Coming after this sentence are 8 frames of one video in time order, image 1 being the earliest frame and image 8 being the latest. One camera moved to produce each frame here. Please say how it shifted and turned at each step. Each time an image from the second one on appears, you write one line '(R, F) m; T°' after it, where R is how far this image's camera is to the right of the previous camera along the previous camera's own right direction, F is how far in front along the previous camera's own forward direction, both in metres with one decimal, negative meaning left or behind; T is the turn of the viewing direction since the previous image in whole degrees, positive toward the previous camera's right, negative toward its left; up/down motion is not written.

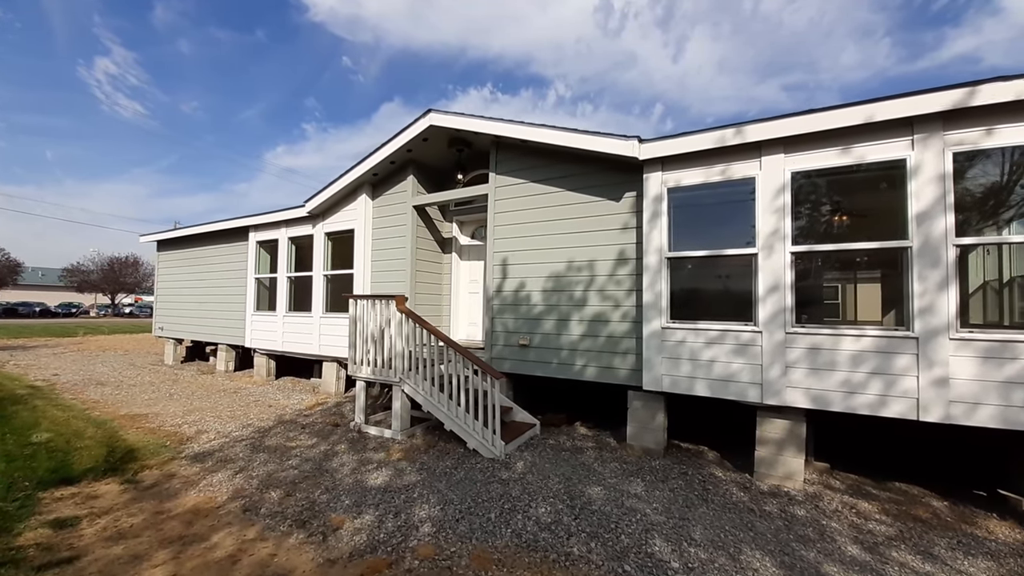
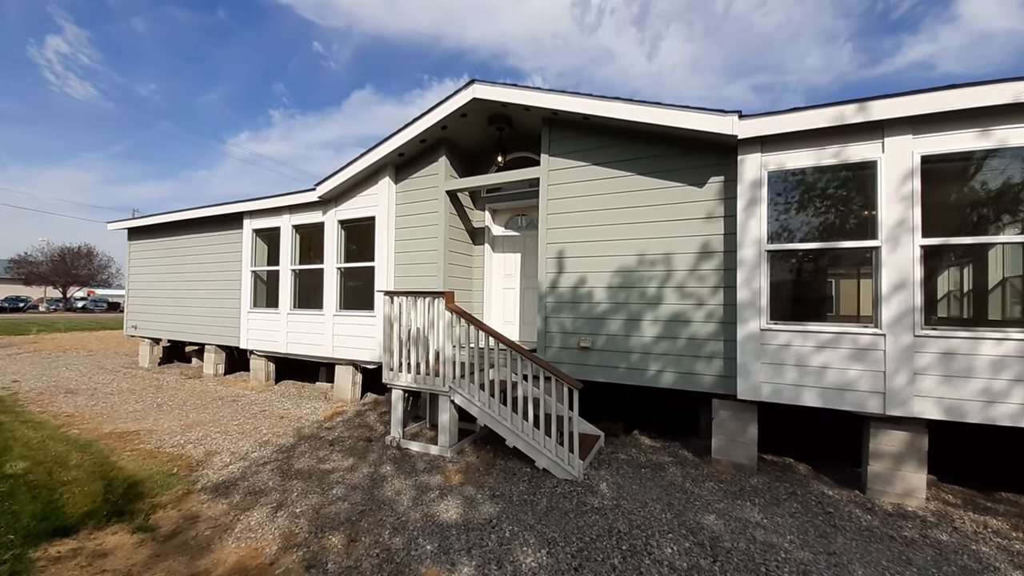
(-1.1, +0.7) m; +4°
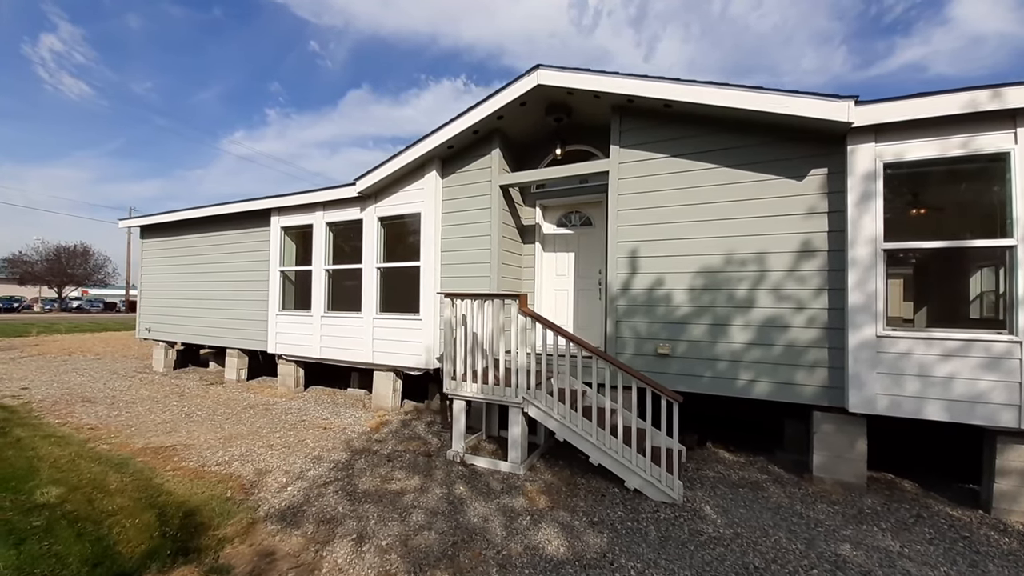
(-0.9, +0.4) m; +1°
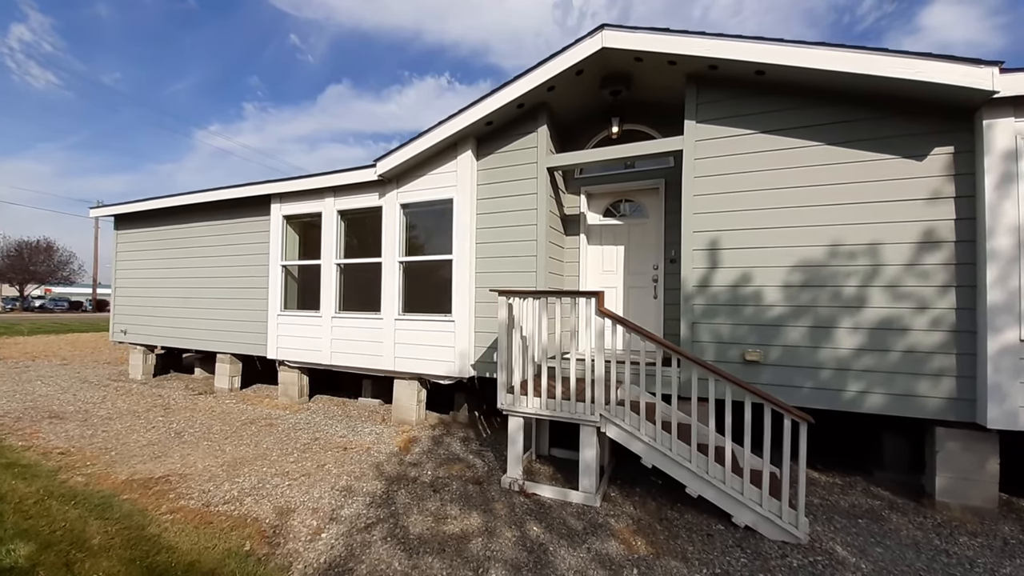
(-0.8, +0.7) m; +2°
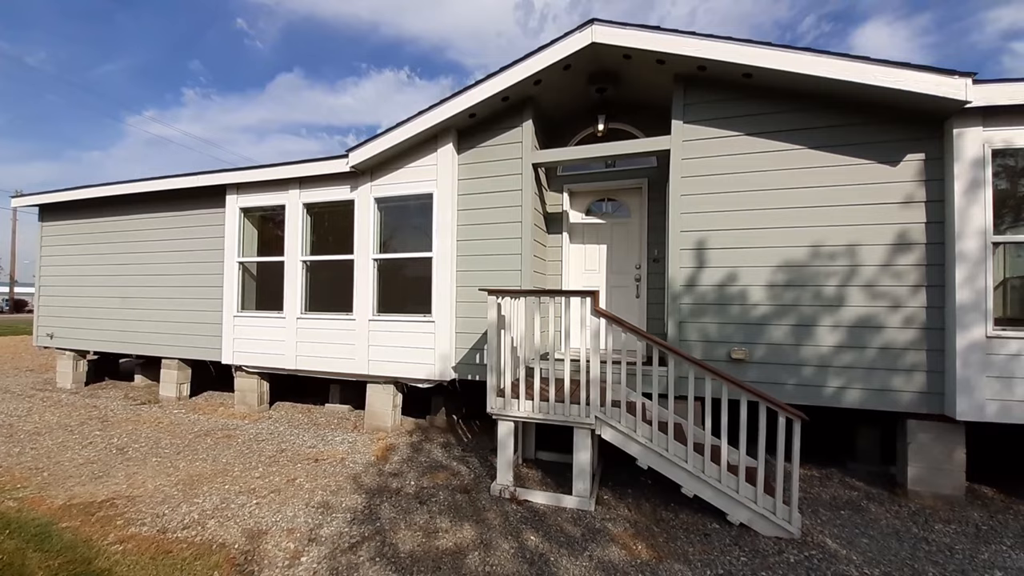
(-0.3, +0.2) m; +5°
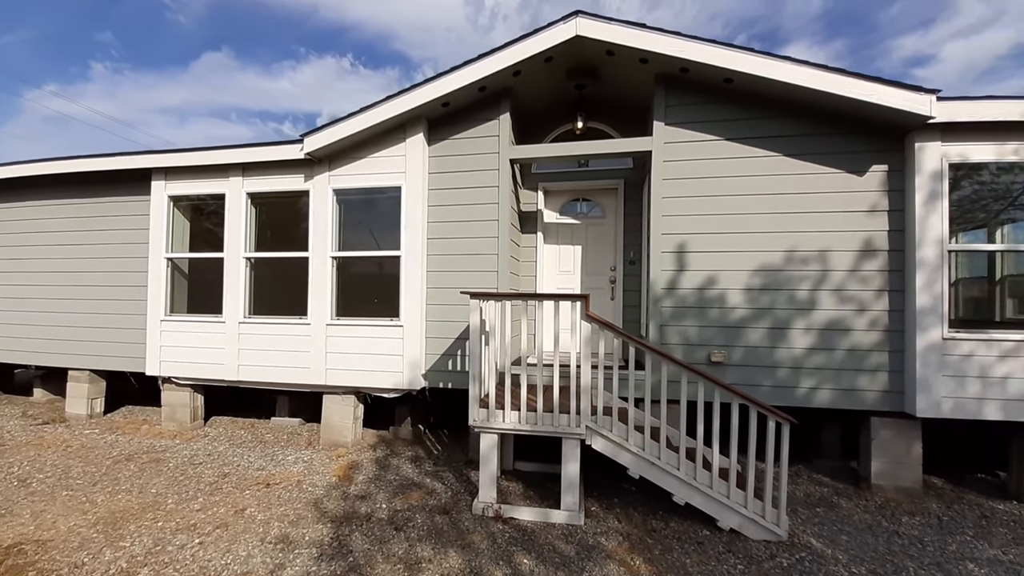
(-0.3, +0.3) m; +7°
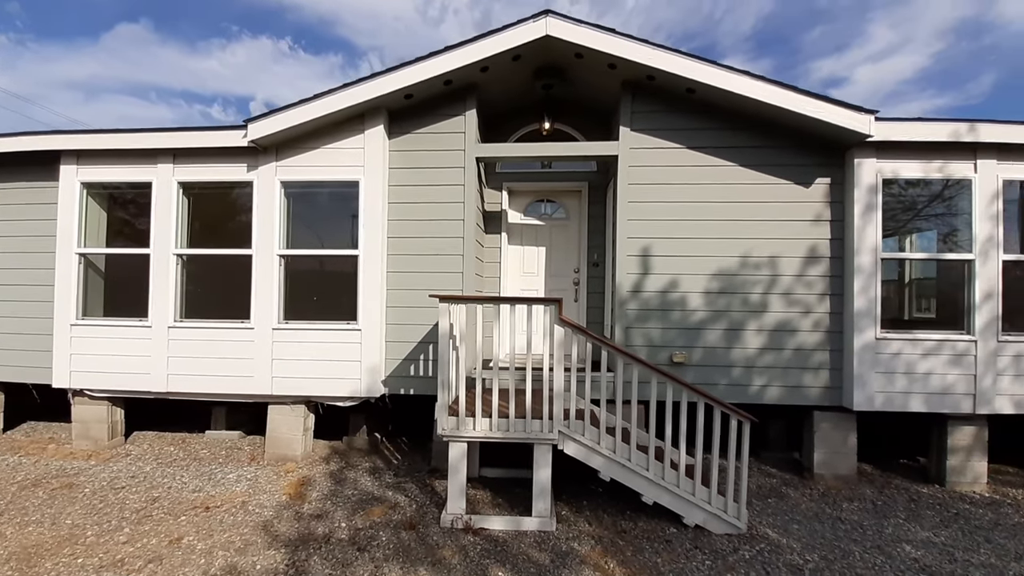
(-0.2, +0.1) m; +7°
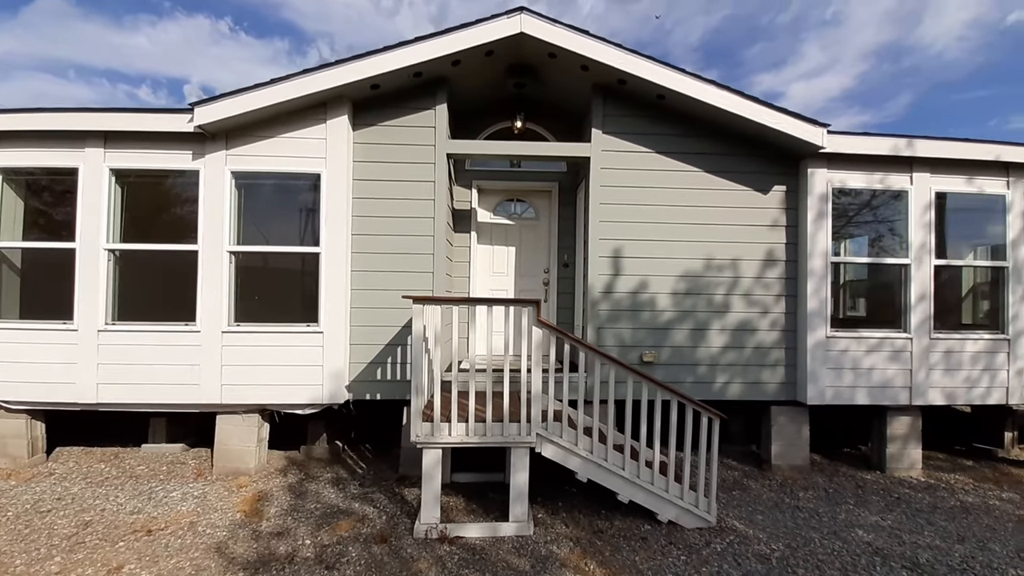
(-0.2, +0.1) m; +6°
